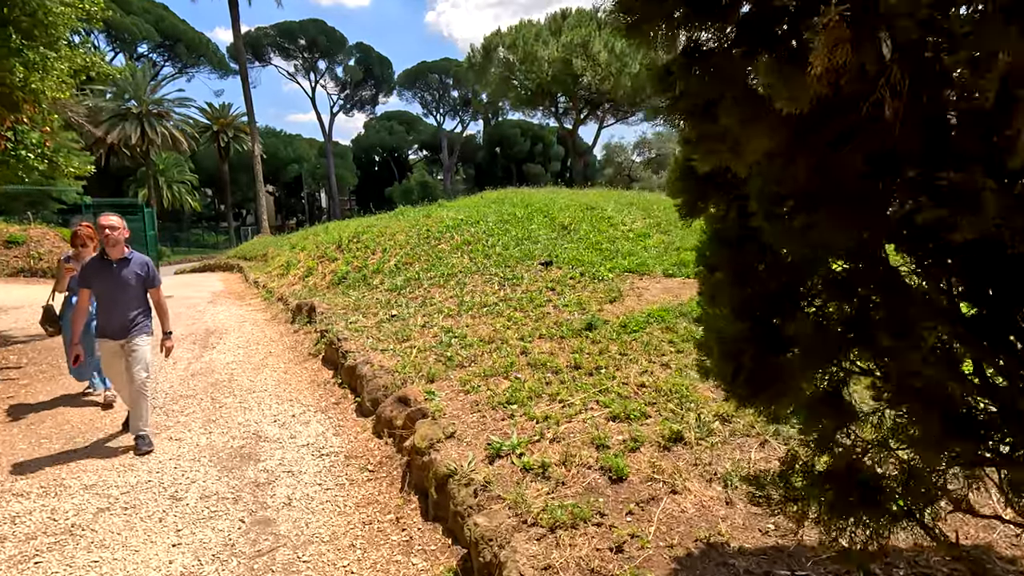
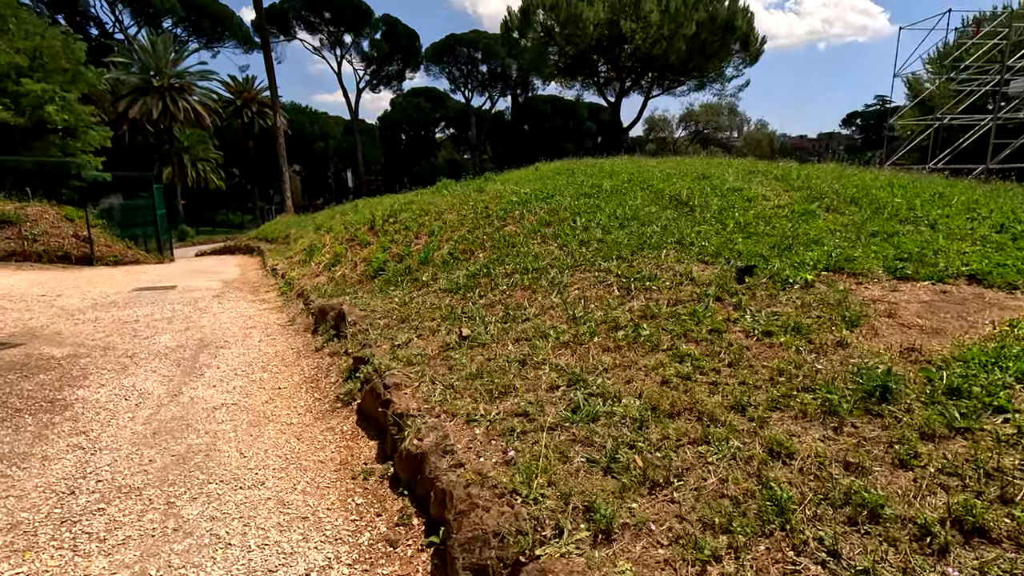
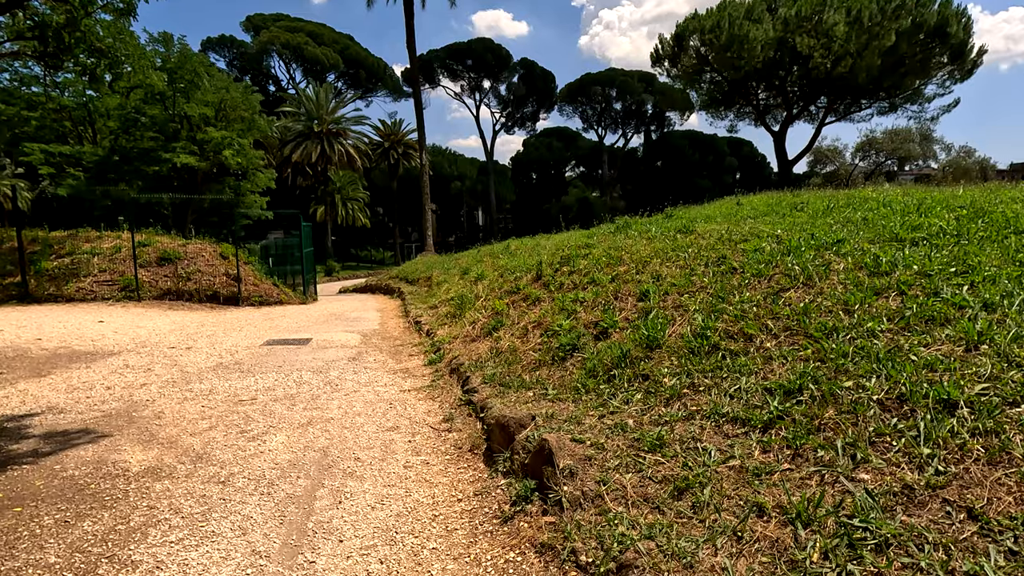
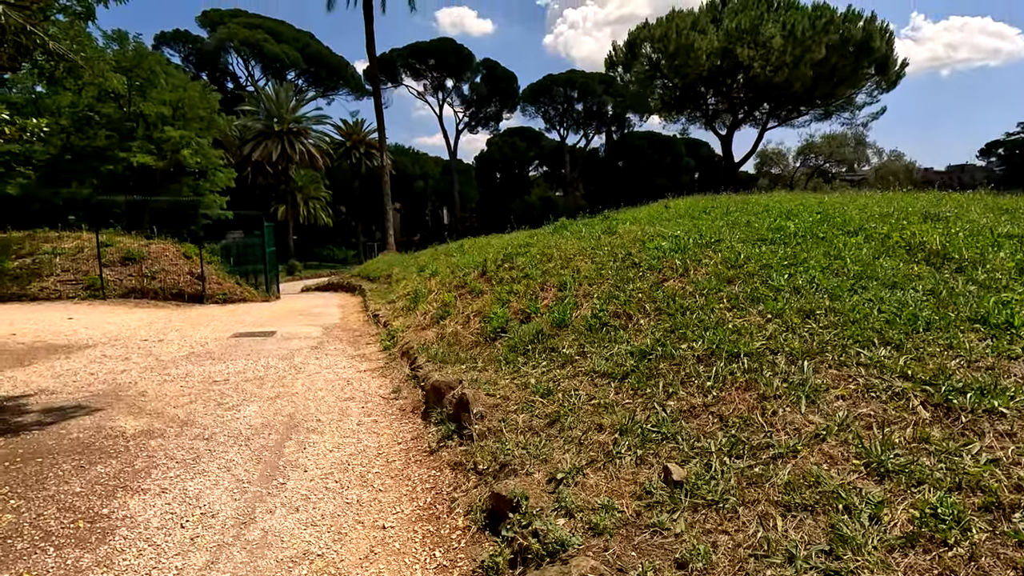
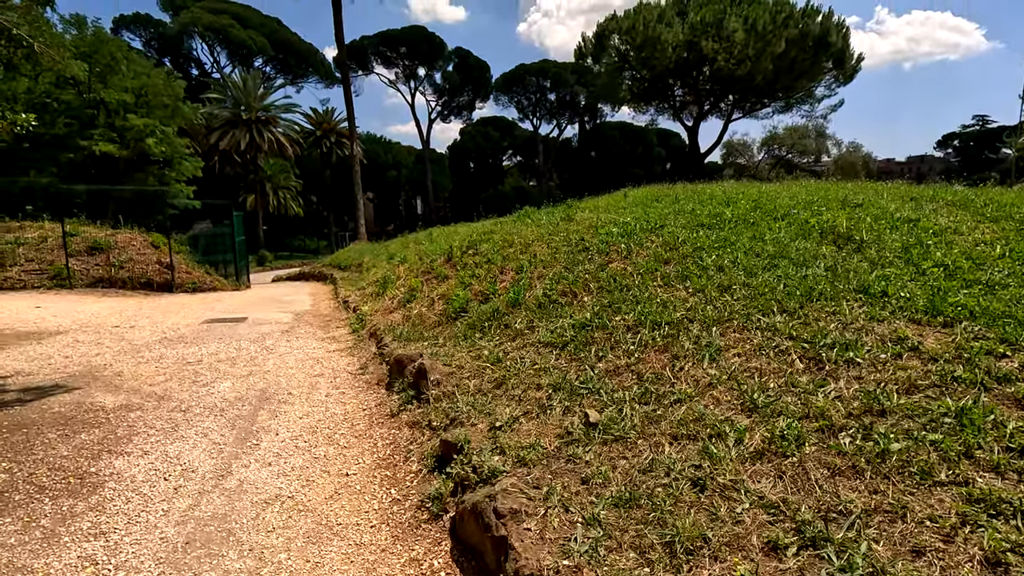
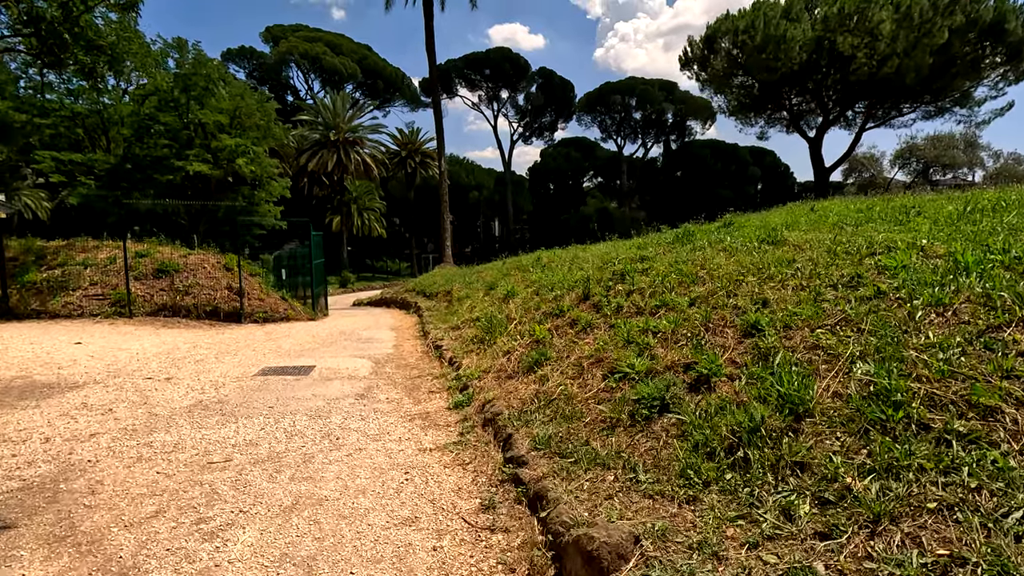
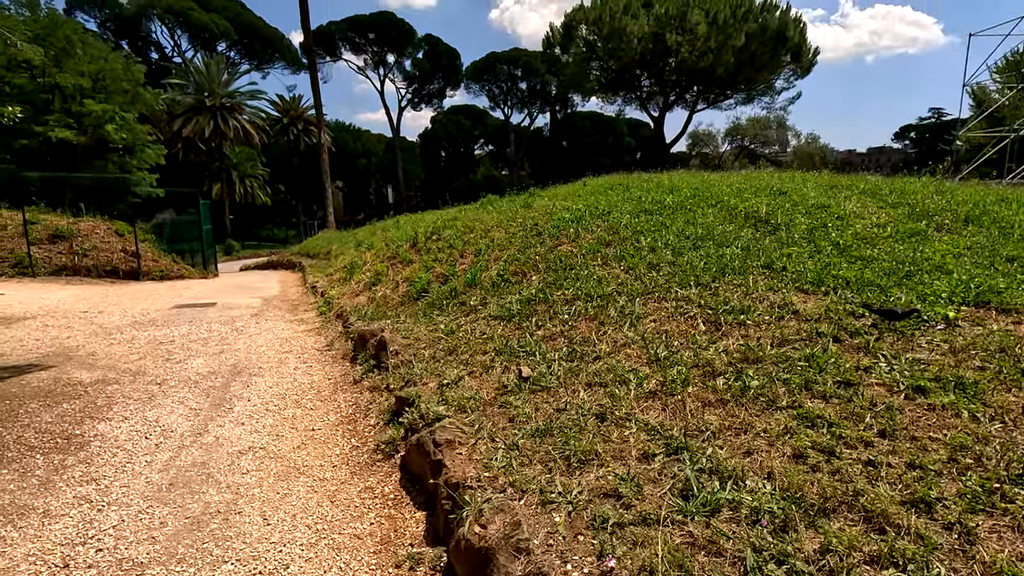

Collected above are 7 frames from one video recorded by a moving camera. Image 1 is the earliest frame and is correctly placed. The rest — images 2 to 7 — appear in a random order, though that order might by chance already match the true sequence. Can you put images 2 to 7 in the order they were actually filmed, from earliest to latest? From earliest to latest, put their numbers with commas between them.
2, 7, 5, 4, 3, 6
